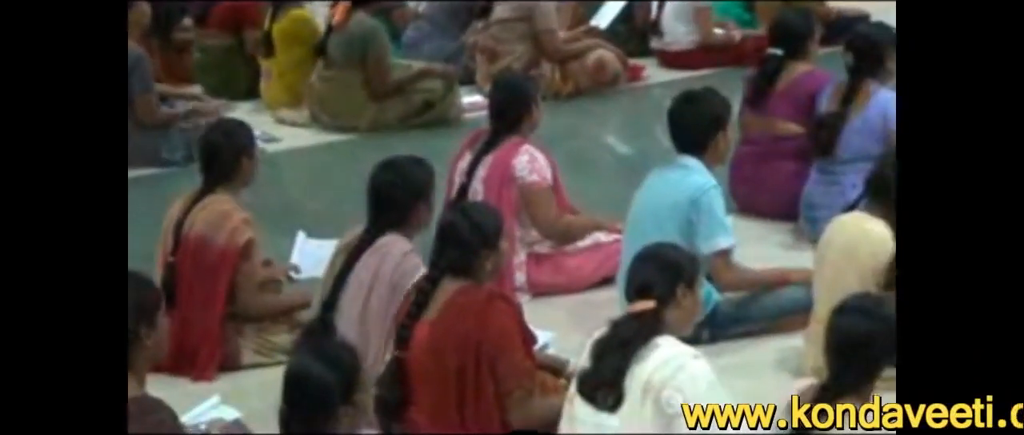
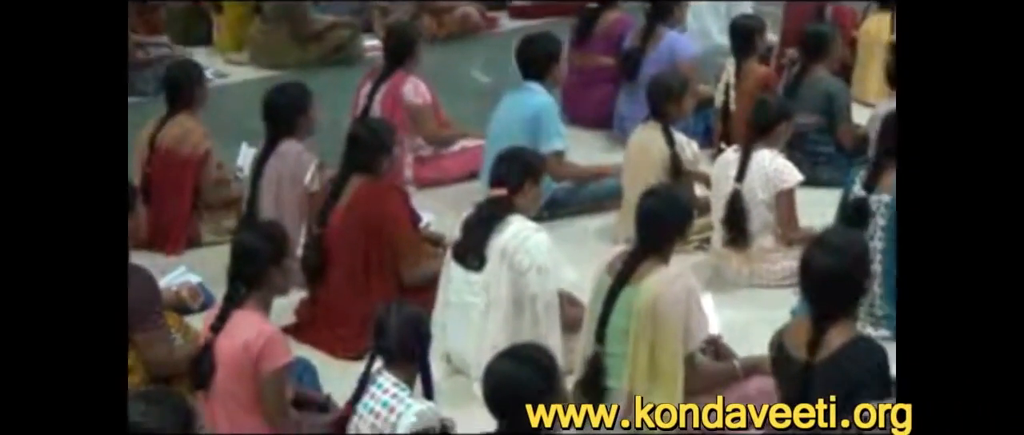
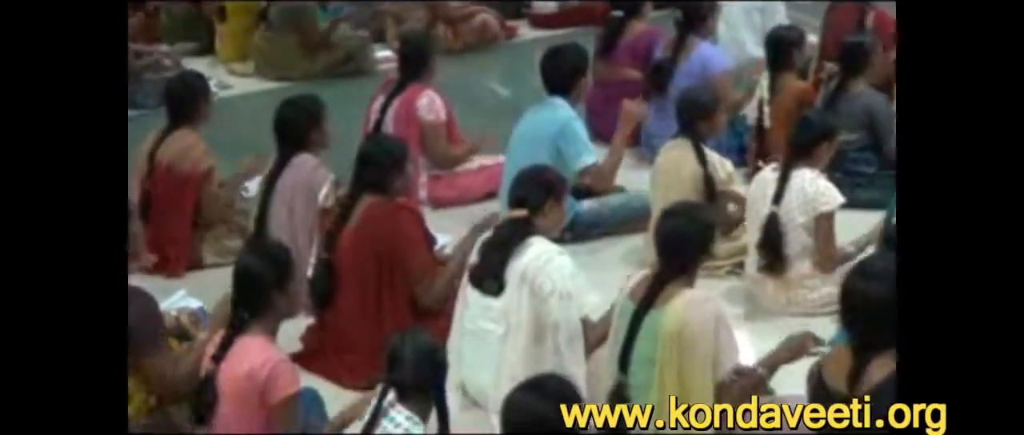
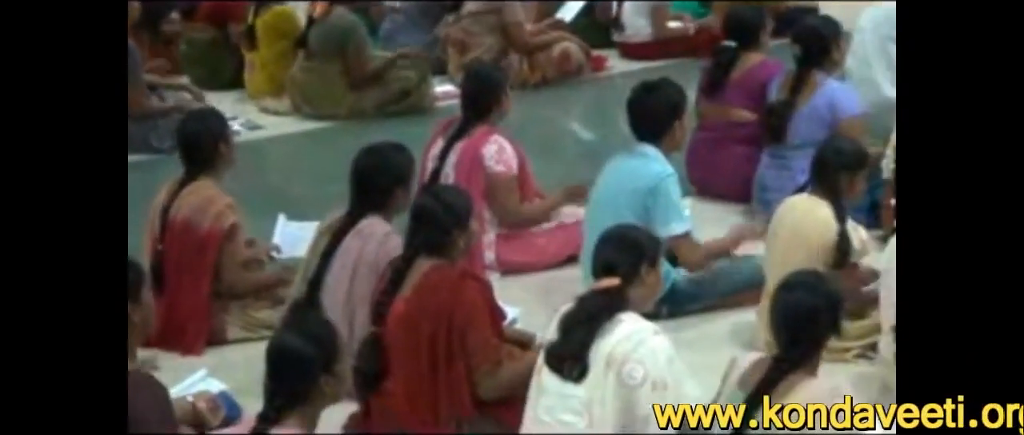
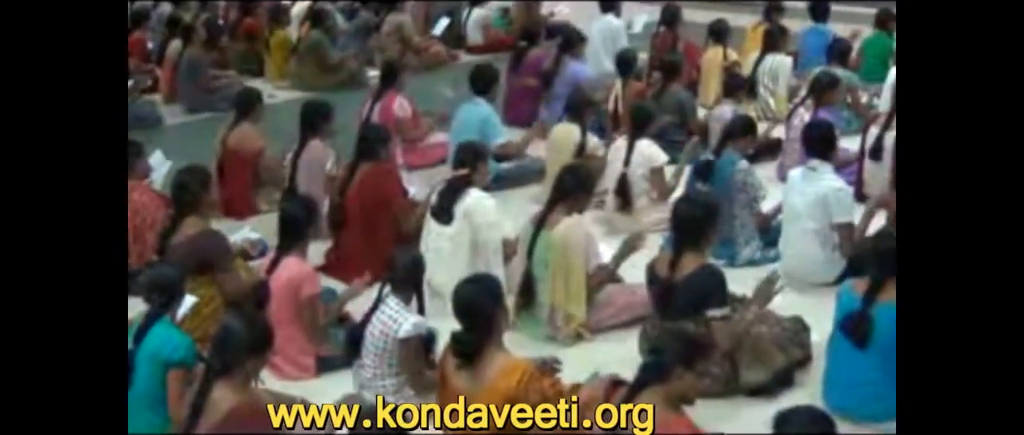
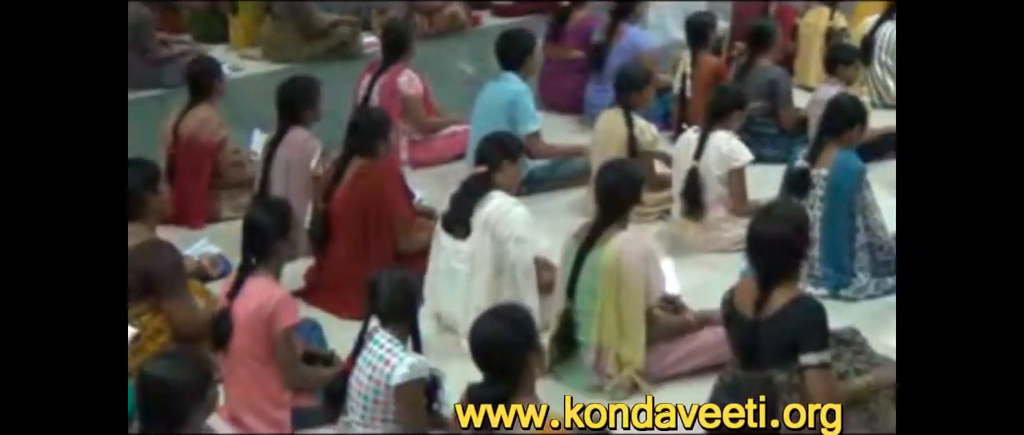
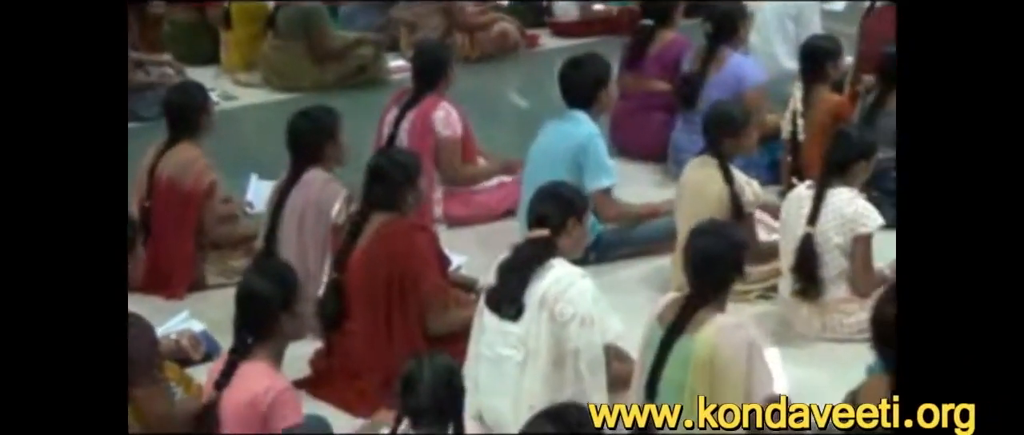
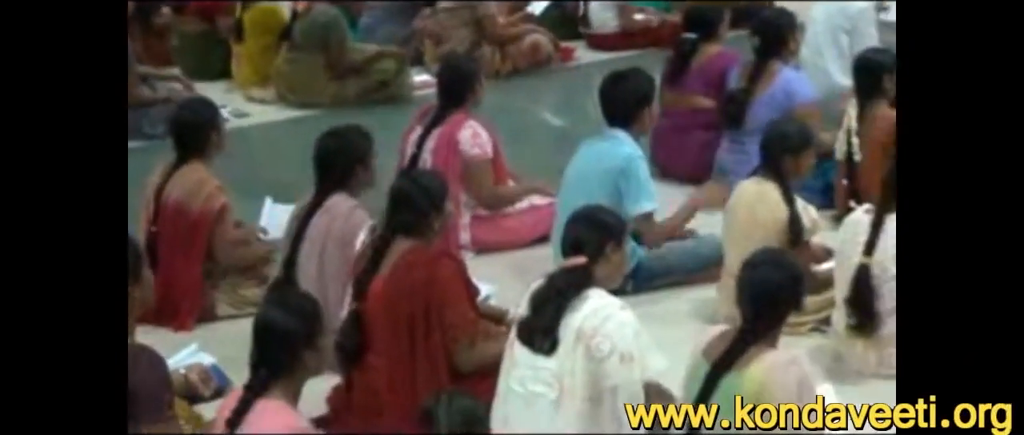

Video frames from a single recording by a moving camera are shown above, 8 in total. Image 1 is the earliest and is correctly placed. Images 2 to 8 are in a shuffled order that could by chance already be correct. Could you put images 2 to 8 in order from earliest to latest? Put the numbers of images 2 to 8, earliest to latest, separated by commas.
4, 8, 7, 3, 2, 6, 5
